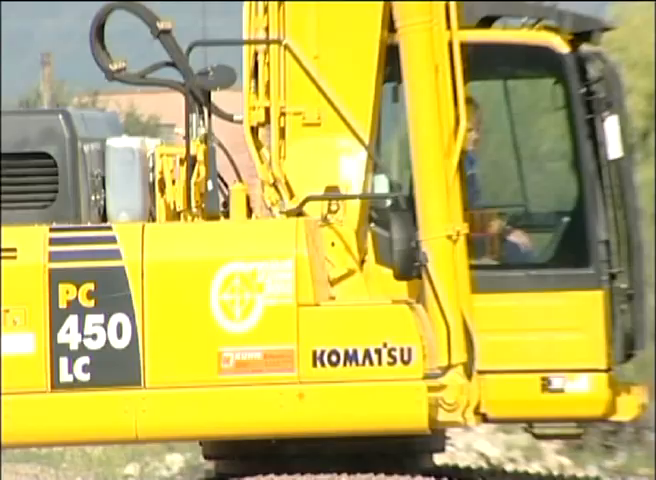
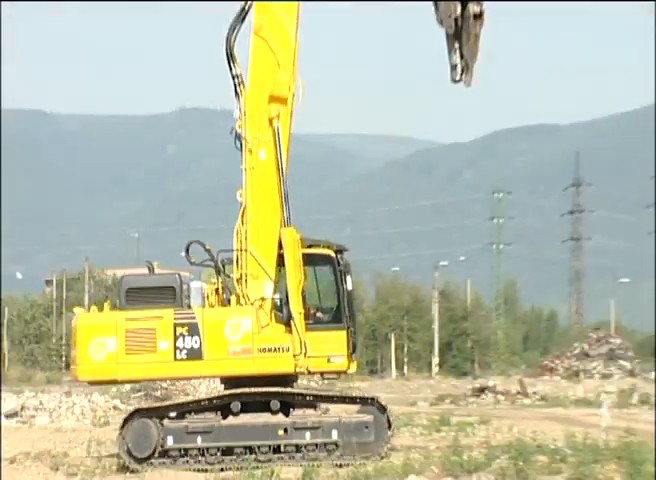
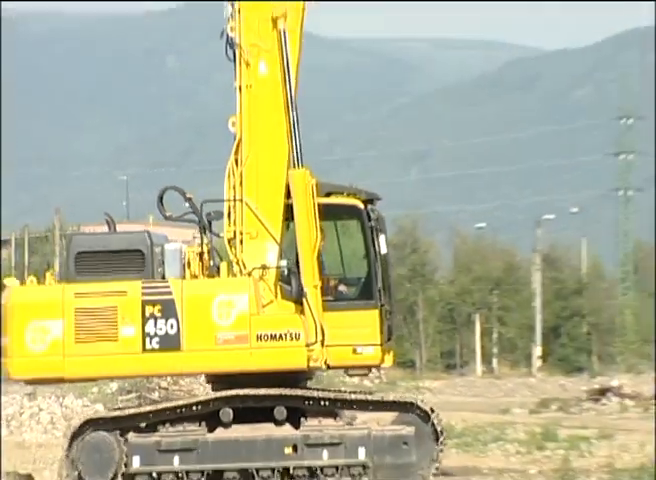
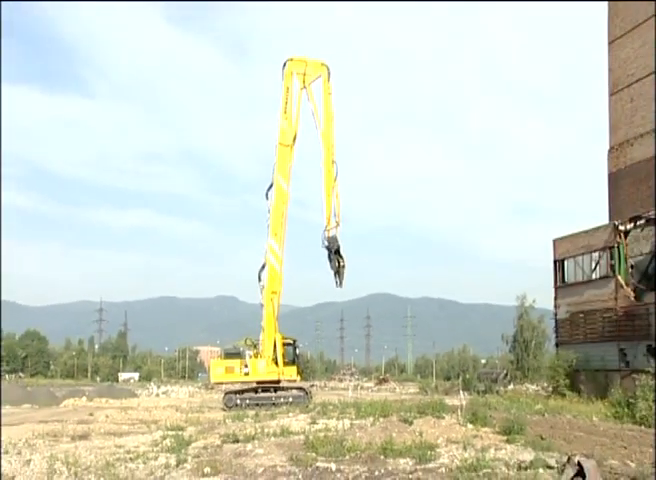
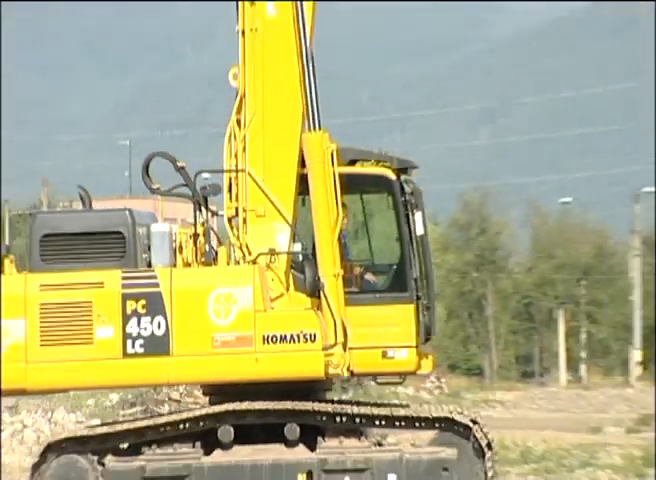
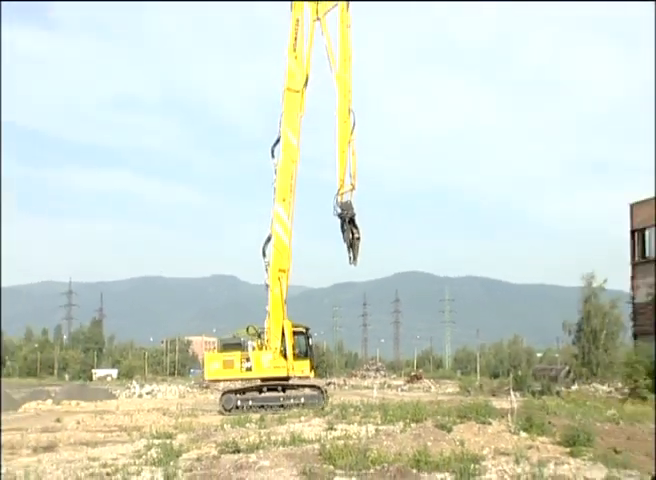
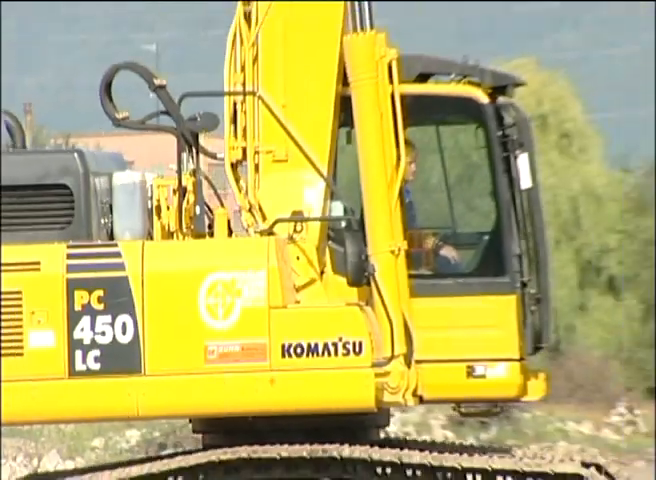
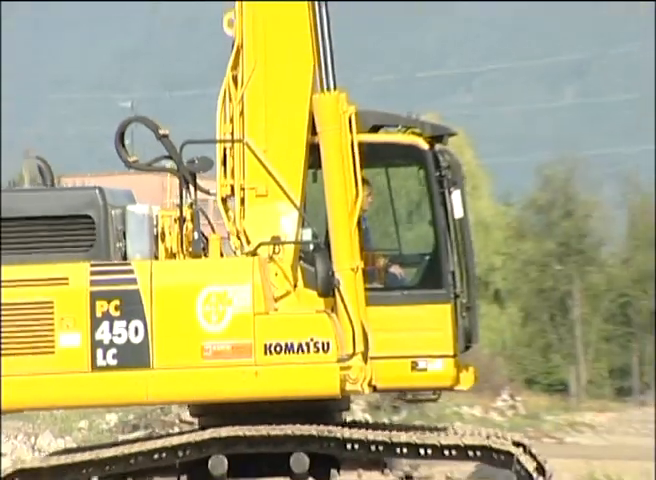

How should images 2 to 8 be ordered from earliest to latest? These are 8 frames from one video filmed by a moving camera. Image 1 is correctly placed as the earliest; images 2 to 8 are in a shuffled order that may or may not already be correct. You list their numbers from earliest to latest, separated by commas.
7, 8, 5, 3, 2, 6, 4
